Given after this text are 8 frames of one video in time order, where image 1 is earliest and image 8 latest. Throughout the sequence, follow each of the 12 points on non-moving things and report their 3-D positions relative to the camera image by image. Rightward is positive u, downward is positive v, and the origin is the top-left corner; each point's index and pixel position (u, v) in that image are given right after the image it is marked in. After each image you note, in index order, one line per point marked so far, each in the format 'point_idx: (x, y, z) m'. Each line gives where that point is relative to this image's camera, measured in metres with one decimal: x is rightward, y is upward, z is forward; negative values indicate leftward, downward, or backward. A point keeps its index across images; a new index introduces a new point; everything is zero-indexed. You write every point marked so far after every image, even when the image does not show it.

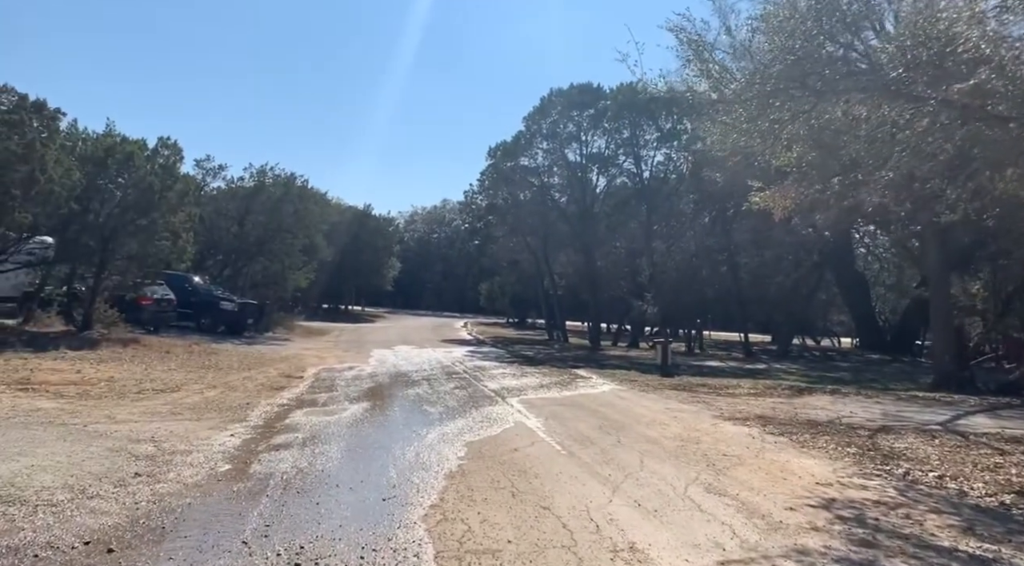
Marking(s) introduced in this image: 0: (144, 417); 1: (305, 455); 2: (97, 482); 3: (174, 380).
0: (-5.9, -2.1, +11.4) m
1: (-2.5, -2.1, +8.7) m
2: (-4.2, -2.0, +7.2) m
3: (-7.4, -2.2, +15.9) m
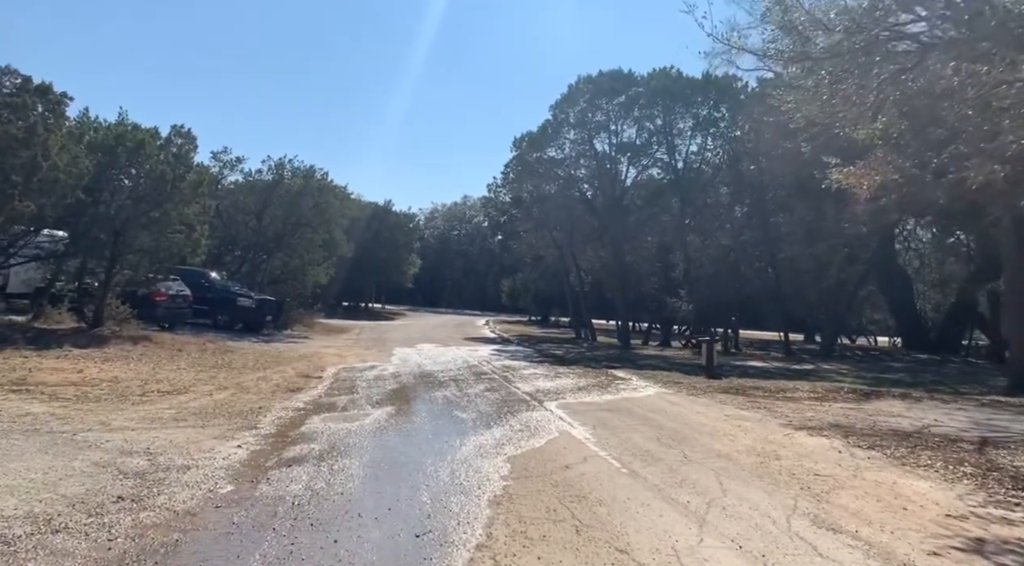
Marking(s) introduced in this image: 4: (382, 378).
0: (-5.2, -2.0, +10.2) m
1: (-2.0, -2.0, +7.4) m
2: (-3.7, -1.9, +5.9) m
3: (-6.7, -2.0, +14.7) m
4: (-3.1, -2.3, +17.4) m
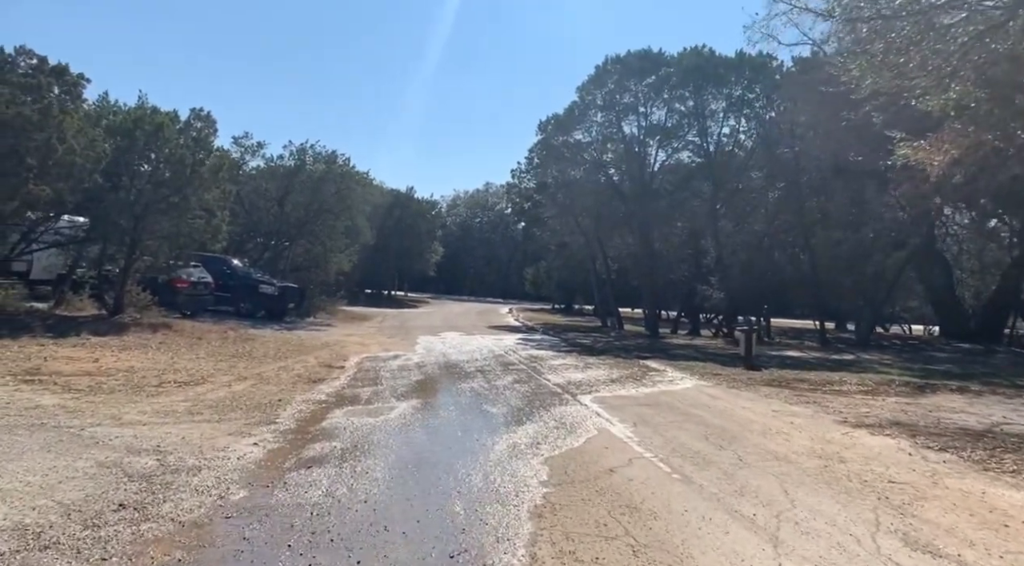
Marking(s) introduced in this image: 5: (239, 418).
0: (-4.8, -1.8, +9.6) m
1: (-1.6, -1.8, +6.8) m
2: (-3.3, -1.8, +5.3) m
3: (-6.1, -1.8, +14.2) m
4: (-2.5, -2.0, +16.7) m
5: (-3.8, -1.9, +9.9) m
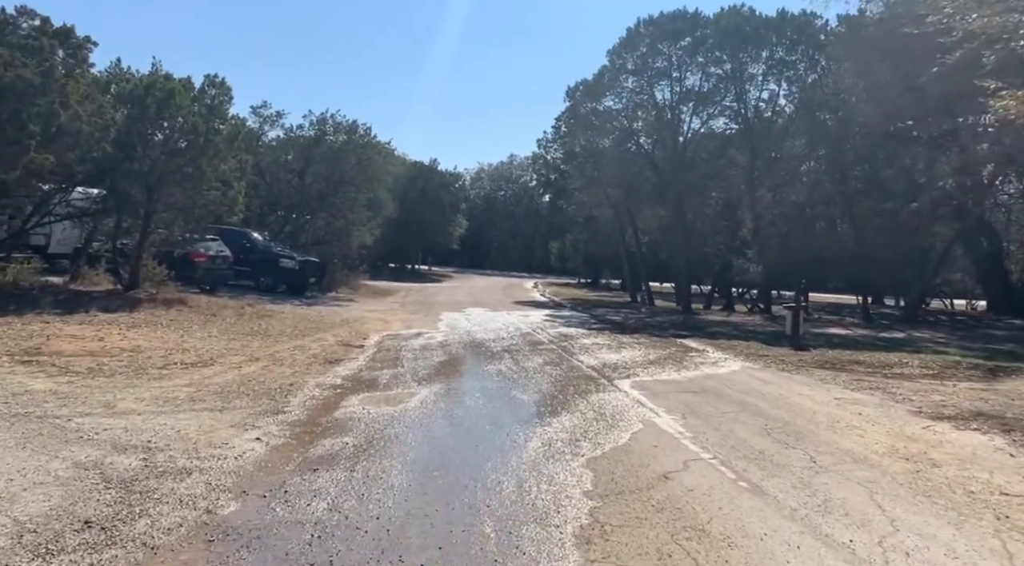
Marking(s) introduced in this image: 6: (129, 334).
0: (-4.4, -1.5, +8.8) m
1: (-1.3, -1.6, +5.8) m
2: (-3.1, -1.6, +4.4) m
3: (-5.5, -1.3, +13.3) m
4: (-1.8, -1.4, +15.8) m
5: (-3.3, -1.5, +9.0) m
6: (-7.5, -1.0, +14.1) m
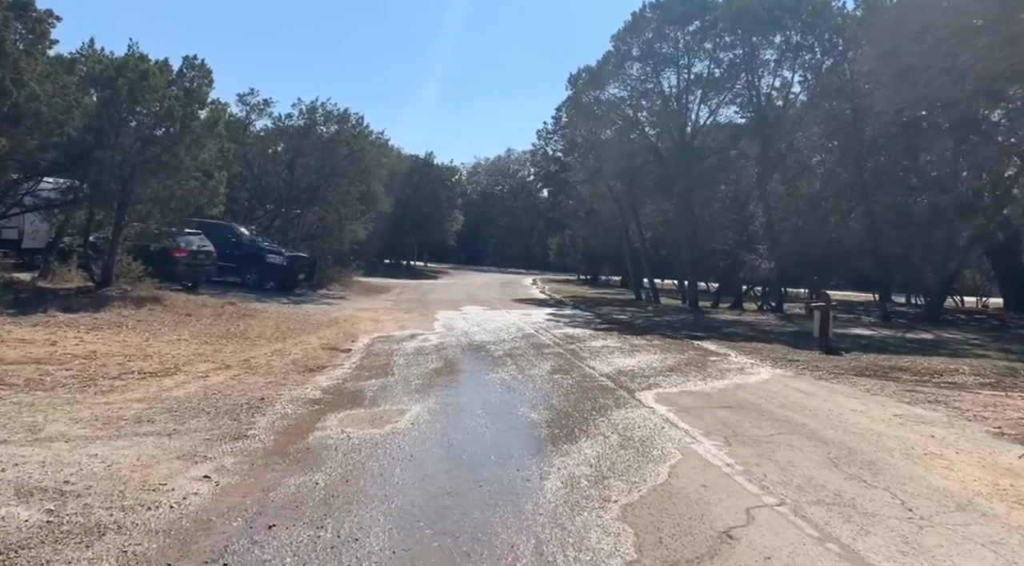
0: (-4.3, -1.5, +7.3) m
1: (-1.2, -1.6, +4.3) m
2: (-2.9, -1.6, +2.9) m
3: (-5.5, -1.2, +11.8) m
4: (-1.8, -1.4, +14.3) m
5: (-3.3, -1.5, +7.5) m
6: (-7.4, -1.0, +12.6) m
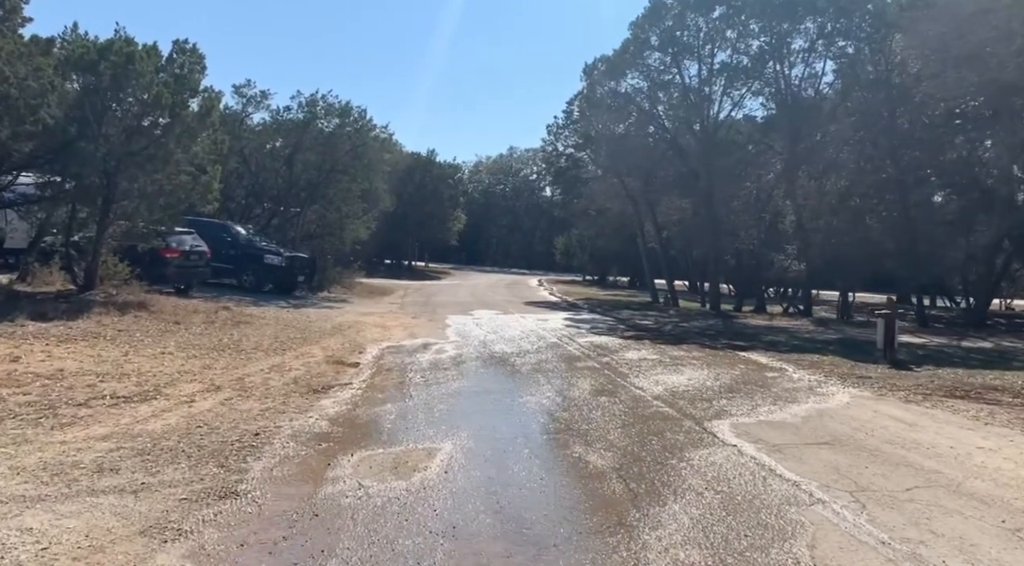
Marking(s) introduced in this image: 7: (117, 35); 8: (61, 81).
0: (-3.7, -1.6, +5.6) m
1: (-0.6, -1.7, +2.6) m
2: (-2.4, -1.7, +1.3) m
3: (-5.0, -1.3, +10.1) m
4: (-1.2, -1.5, +12.7) m
5: (-2.7, -1.6, +5.8) m
6: (-6.9, -1.0, +10.9) m
7: (-10.9, +6.8, +19.8) m
8: (-11.0, +4.9, +17.4) m
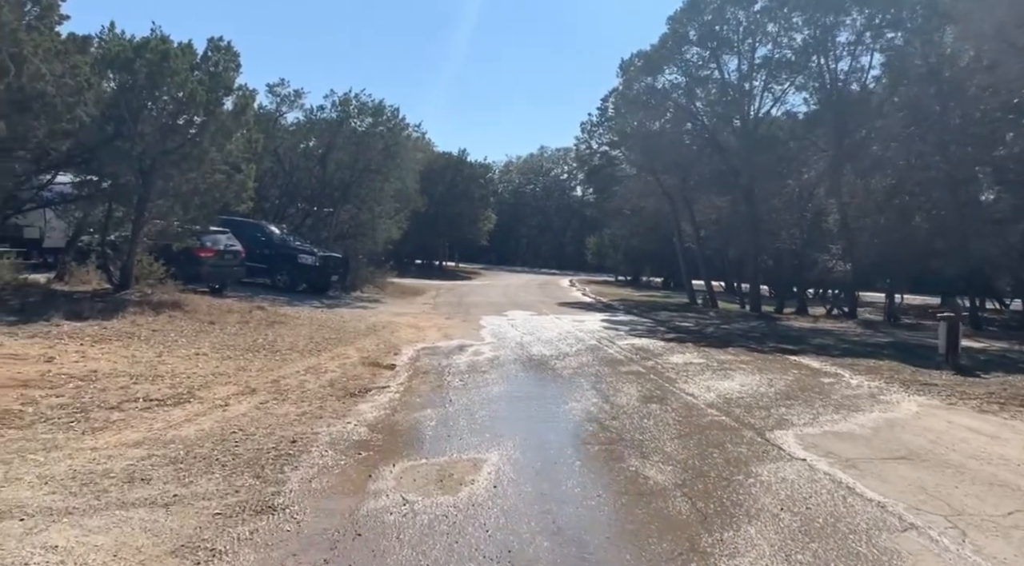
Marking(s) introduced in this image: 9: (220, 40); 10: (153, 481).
0: (-3.3, -1.6, +5.3) m
1: (-0.3, -1.7, +2.2) m
2: (-2.2, -1.7, +0.9) m
3: (-4.4, -1.3, +9.9) m
4: (-0.5, -1.5, +12.2) m
5: (-2.3, -1.6, +5.5) m
6: (-6.3, -1.0, +10.7) m
7: (-9.9, +6.9, +19.7) m
8: (-10.1, +4.9, +17.4) m
9: (-8.0, +6.7, +19.6) m
10: (-2.9, -1.6, +5.7) m
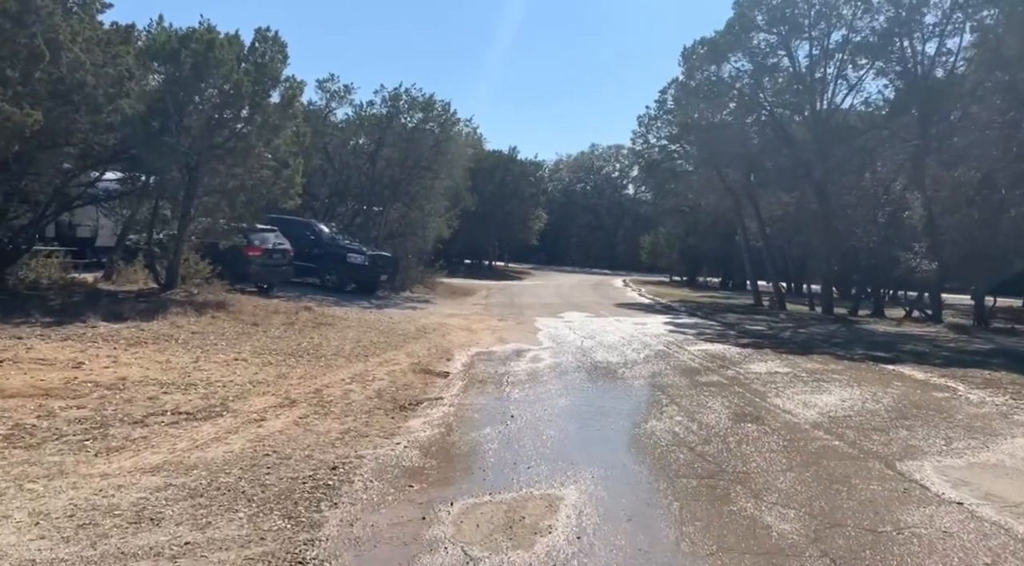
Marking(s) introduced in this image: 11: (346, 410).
0: (-2.8, -1.6, +4.3) m
1: (0.0, -1.7, +1.1) m
2: (-1.9, -1.7, -0.1) m
3: (-3.5, -1.3, +9.0) m
4: (+0.5, -1.5, +11.1) m
5: (-1.8, -1.6, +4.4) m
6: (-5.4, -1.0, +9.9) m
7: (-8.3, +6.9, +19.2) m
8: (-8.7, +4.9, +16.9) m
9: (-6.5, +6.7, +18.9) m
10: (-2.3, -1.6, +4.8) m
11: (-2.0, -1.5, +8.4) m
